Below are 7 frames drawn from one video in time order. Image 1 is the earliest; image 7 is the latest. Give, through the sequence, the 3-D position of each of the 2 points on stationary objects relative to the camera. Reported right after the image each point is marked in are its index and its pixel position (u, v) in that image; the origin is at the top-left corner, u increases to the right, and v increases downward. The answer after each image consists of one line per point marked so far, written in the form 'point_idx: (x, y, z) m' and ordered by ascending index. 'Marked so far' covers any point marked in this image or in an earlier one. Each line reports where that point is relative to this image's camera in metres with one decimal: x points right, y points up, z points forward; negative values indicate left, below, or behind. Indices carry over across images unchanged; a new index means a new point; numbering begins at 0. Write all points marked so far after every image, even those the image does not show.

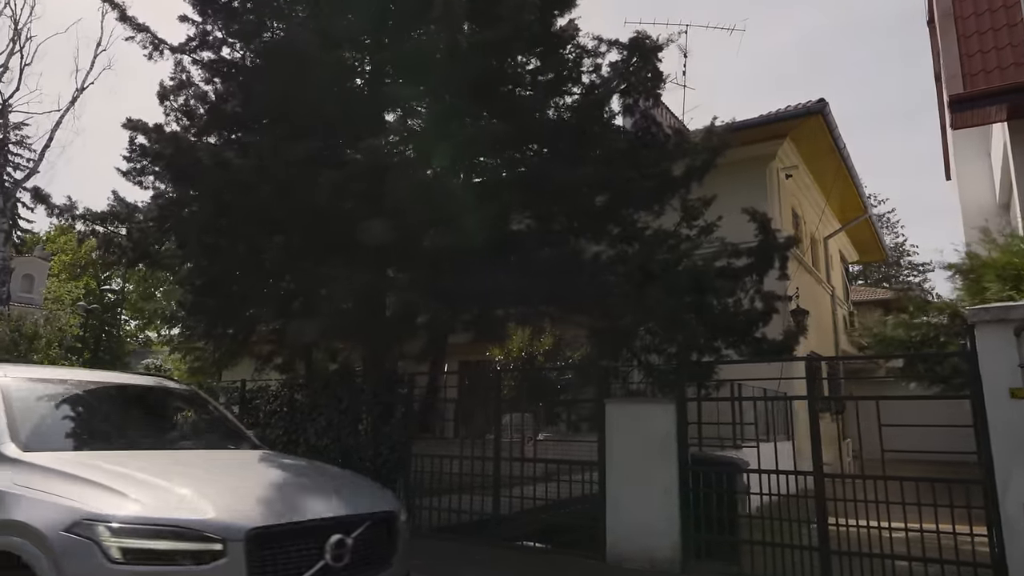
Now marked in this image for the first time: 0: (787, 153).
0: (+6.5, +3.2, +15.6) m
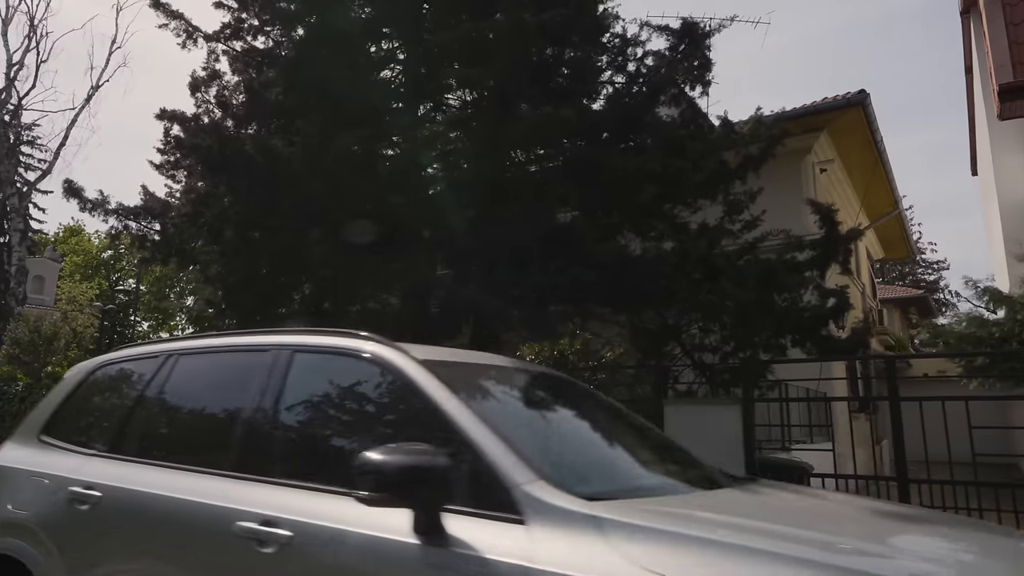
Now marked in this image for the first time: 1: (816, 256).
0: (+7.1, +3.2, +15.2) m
1: (+3.7, +0.4, +8.1) m
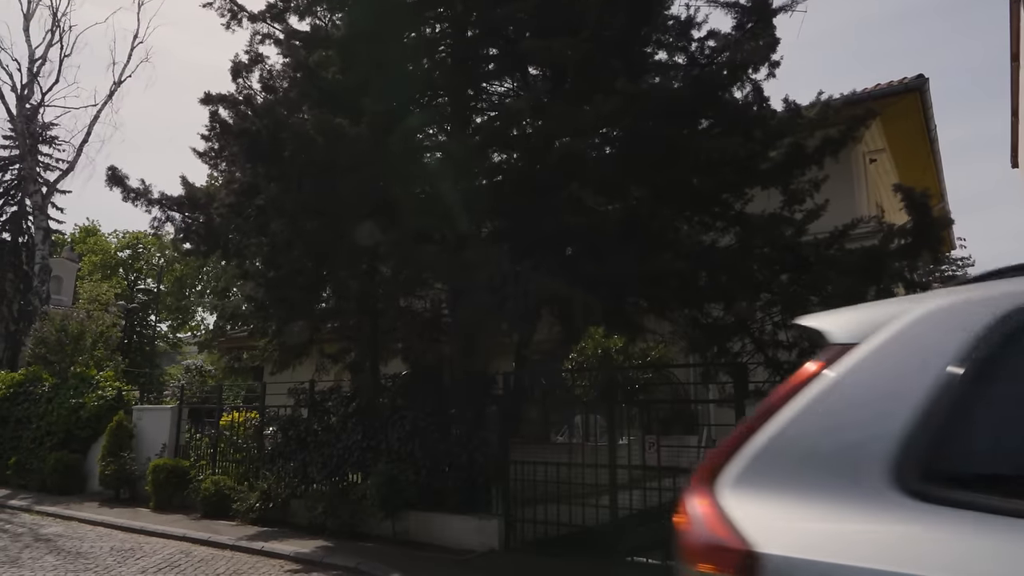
0: (+8.0, +3.4, +14.5) m
1: (+4.5, +0.5, +7.5) m
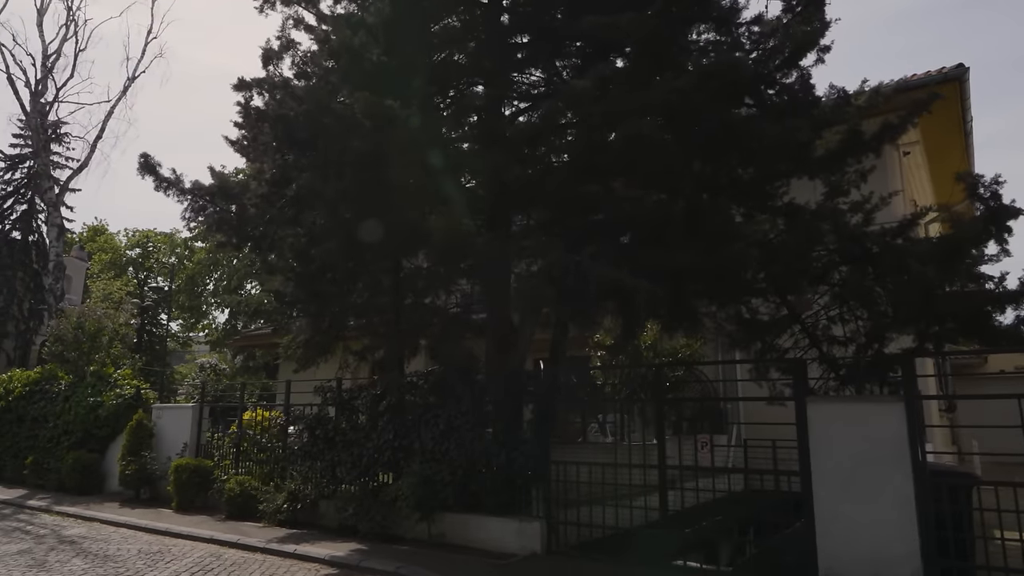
0: (+8.5, +3.4, +14.2) m
1: (+5.0, +0.6, +7.2) m
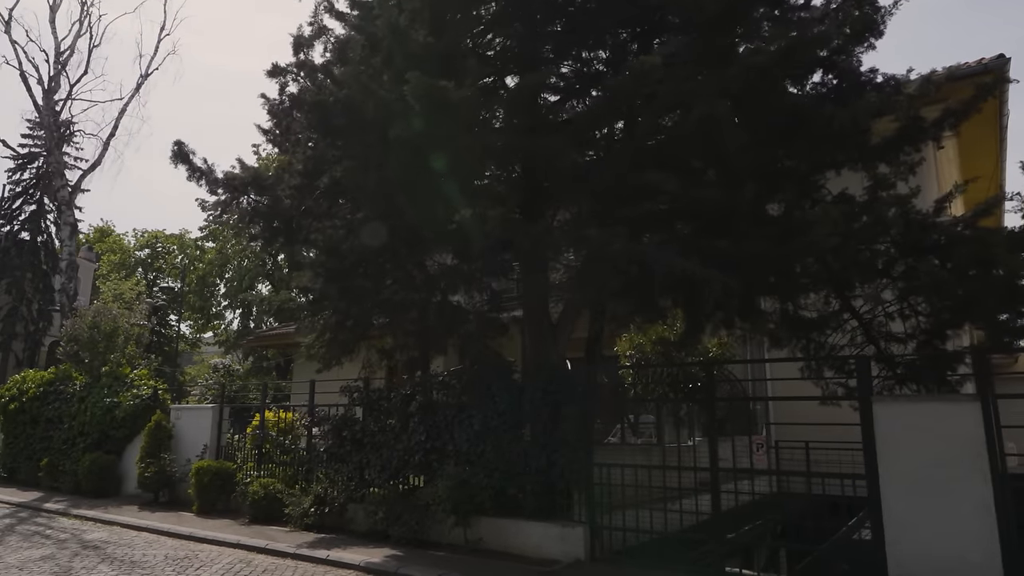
0: (+9.1, +3.5, +13.8) m
1: (+5.5, +0.7, +6.8) m
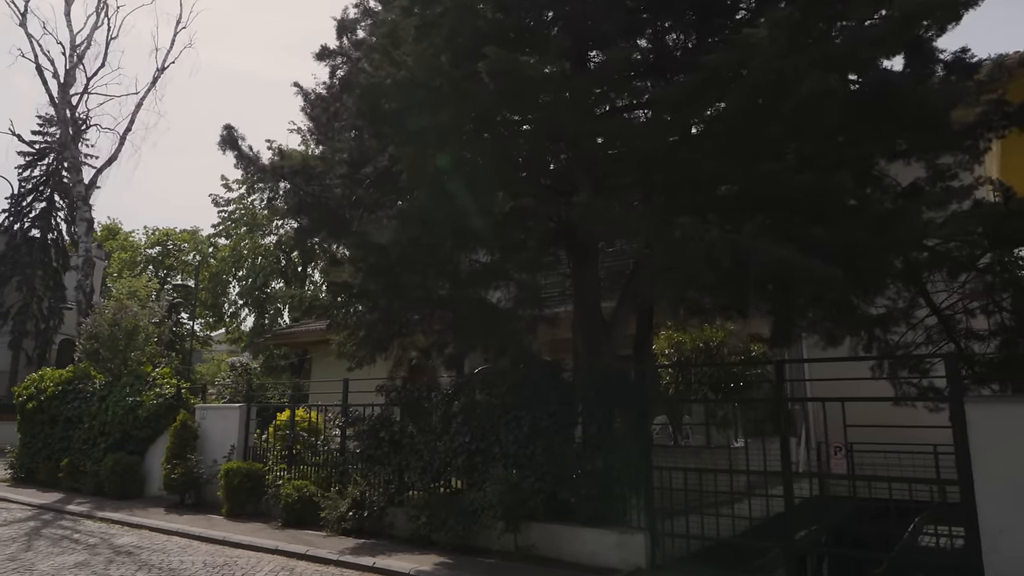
0: (+9.7, +3.6, +13.4) m
1: (+6.2, +0.7, +6.4) m
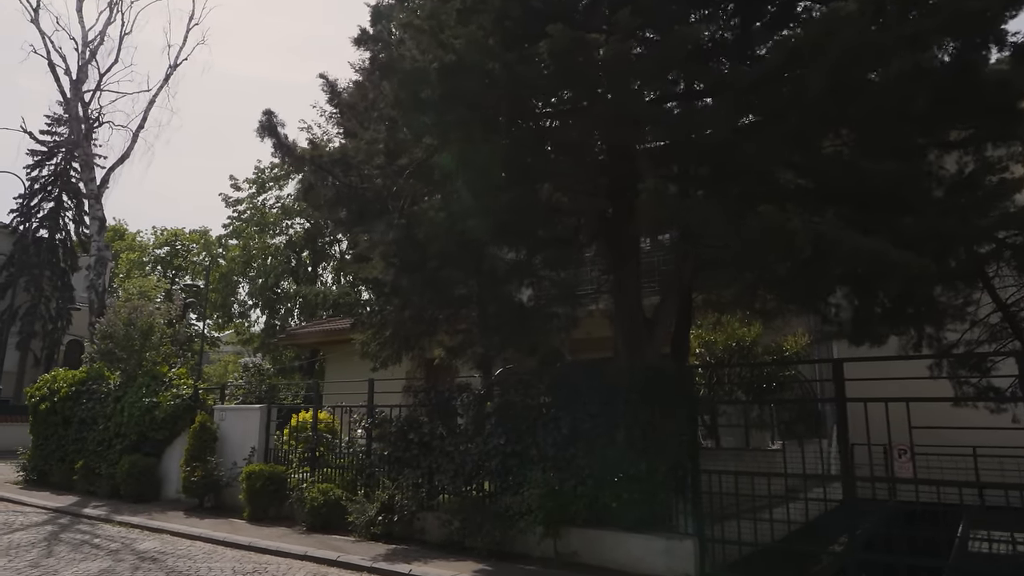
0: (+10.2, +3.6, +13.1) m
1: (+6.6, +0.8, +6.1) m
